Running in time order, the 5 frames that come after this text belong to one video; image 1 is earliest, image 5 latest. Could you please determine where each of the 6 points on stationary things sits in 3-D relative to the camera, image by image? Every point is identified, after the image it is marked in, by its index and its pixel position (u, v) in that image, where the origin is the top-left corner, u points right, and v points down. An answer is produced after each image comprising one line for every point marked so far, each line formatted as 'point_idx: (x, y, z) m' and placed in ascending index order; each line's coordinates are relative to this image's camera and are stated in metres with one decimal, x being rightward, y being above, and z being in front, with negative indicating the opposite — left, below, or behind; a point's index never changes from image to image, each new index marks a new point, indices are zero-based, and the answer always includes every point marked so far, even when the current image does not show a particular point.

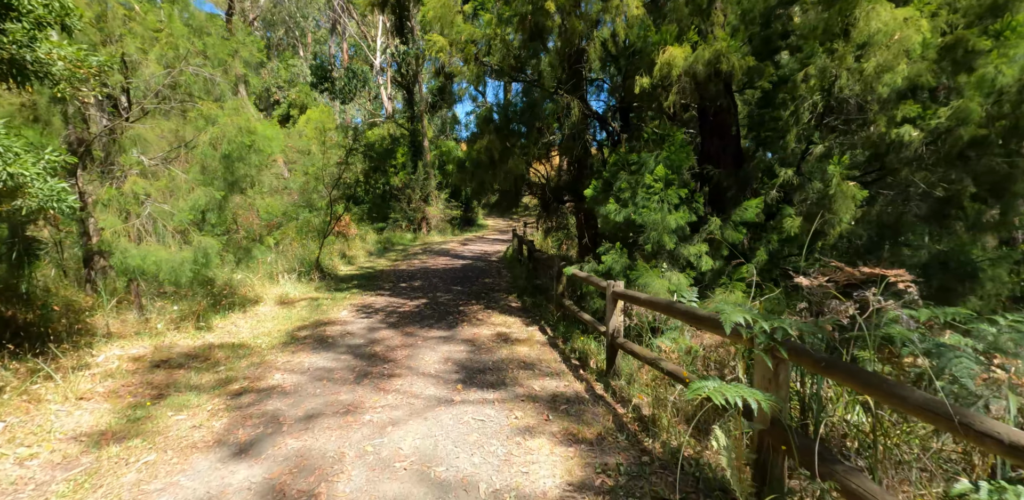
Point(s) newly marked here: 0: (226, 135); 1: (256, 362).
0: (-4.1, +1.7, +7.2) m
1: (-3.2, -1.4, +6.4) m
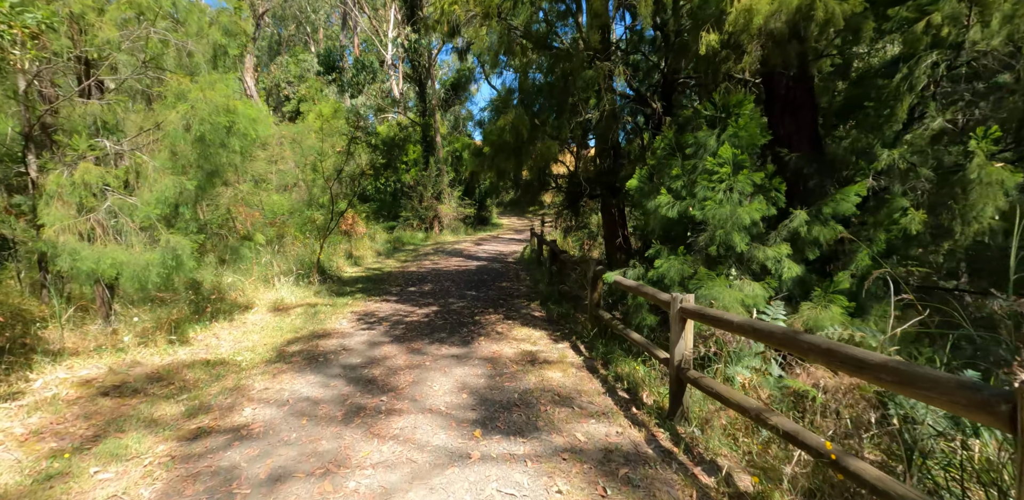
0: (-3.8, +1.7, +6.1) m
1: (-2.9, -1.4, +5.2) m
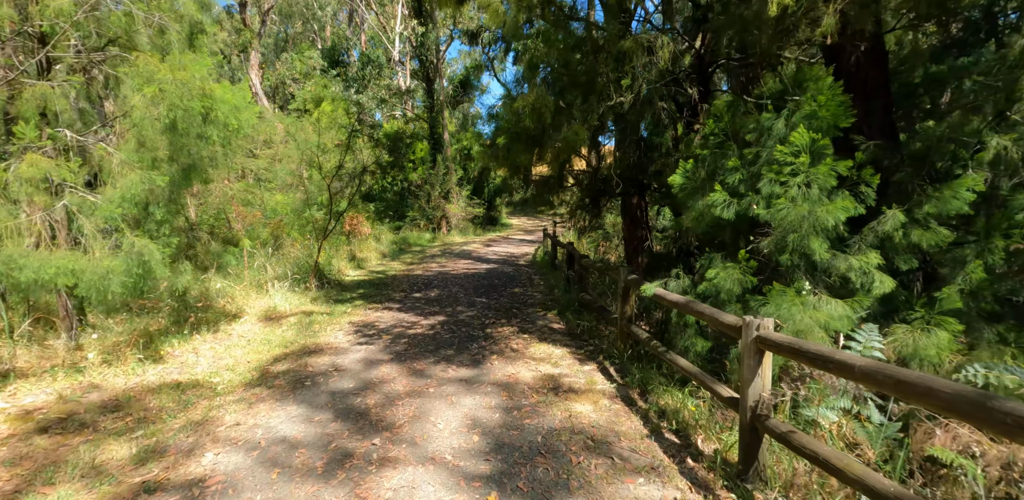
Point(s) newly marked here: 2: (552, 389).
0: (-3.6, +1.6, +5.3) m
1: (-2.8, -1.5, +4.4) m
2: (+0.4, -1.3, +4.6) m
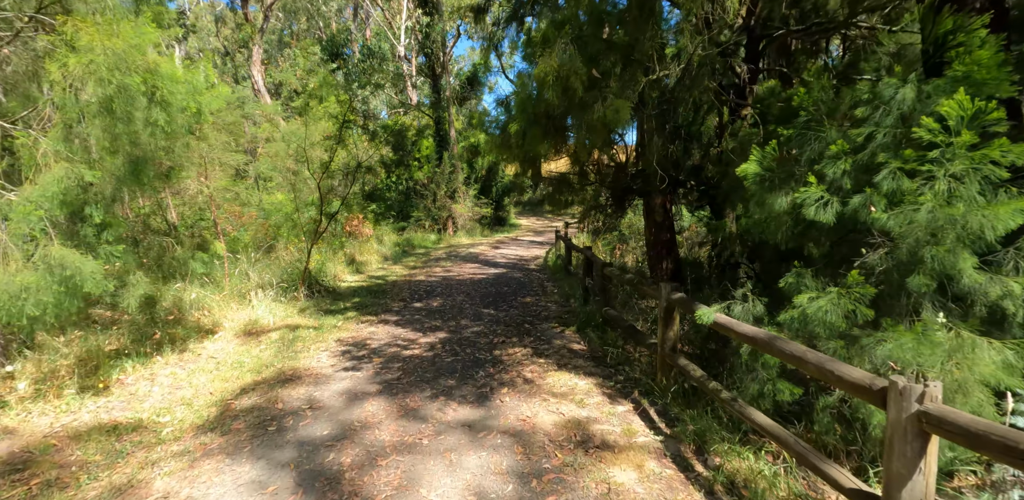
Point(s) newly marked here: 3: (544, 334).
0: (-3.4, +1.5, +4.3) m
1: (-2.6, -1.6, +3.4) m
2: (+0.5, -1.4, +3.6) m
3: (+0.4, -1.1, +6.7) m
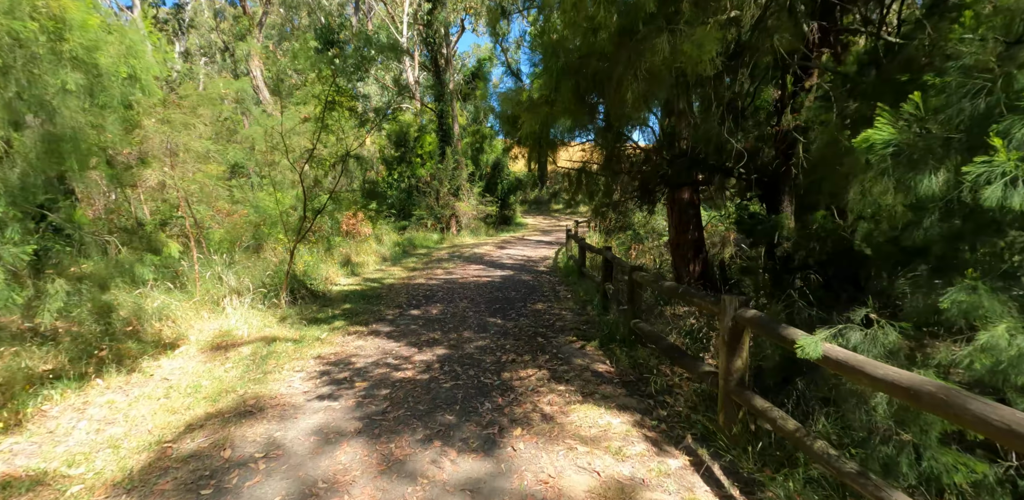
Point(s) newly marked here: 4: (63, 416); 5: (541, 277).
0: (-3.3, +1.5, +3.3) m
1: (-2.5, -1.6, +2.4) m
2: (+0.6, -1.4, +2.6) m
3: (+0.5, -1.1, +5.7) m
4: (-3.8, -1.4, +4.3) m
5: (+0.6, -0.6, +11.2) m
